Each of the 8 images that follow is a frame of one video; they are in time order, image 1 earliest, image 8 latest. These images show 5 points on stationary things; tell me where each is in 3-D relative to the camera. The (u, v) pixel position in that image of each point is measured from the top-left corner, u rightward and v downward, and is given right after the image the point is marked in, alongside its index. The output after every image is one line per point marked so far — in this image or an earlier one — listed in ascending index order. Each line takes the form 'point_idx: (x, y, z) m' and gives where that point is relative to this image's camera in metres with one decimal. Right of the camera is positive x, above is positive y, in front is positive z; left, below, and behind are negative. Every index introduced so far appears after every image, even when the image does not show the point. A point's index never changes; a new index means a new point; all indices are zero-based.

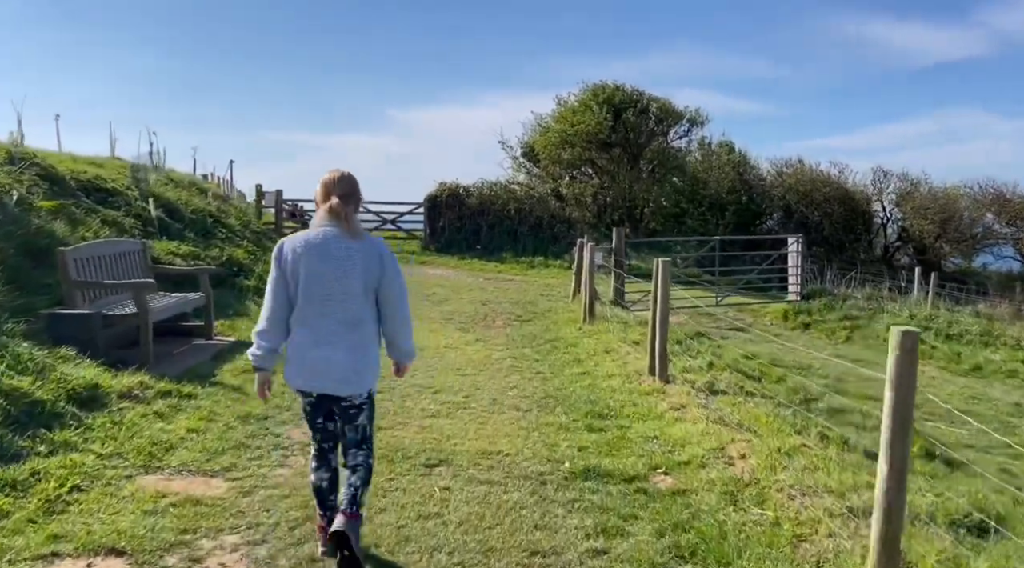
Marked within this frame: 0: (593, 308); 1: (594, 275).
0: (+1.1, -0.3, +11.4) m
1: (+1.1, +0.1, +11.4) m
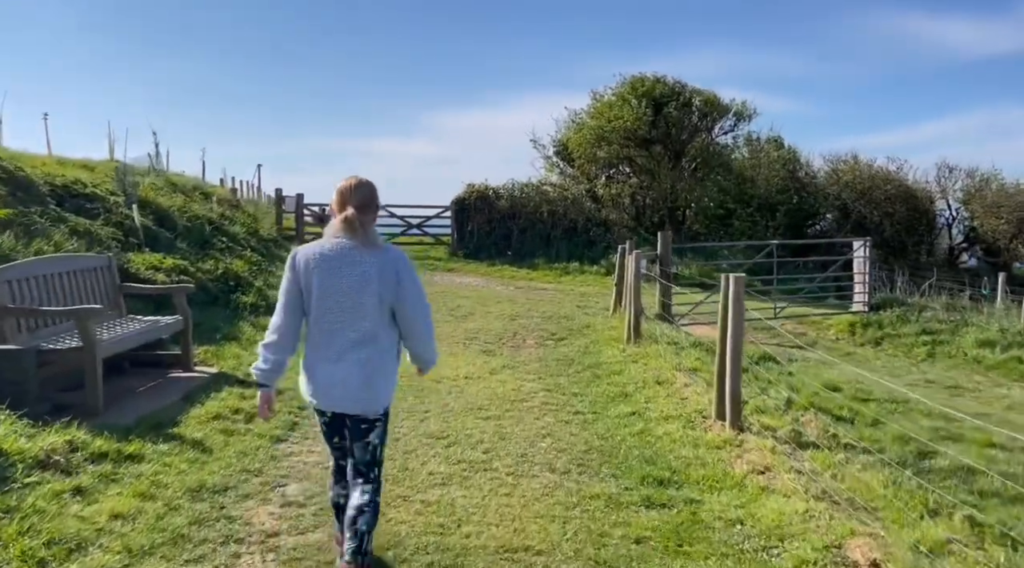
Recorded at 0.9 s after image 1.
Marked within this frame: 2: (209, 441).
0: (+1.6, -0.5, +9.8) m
1: (+1.5, -0.1, +9.9) m
2: (-2.0, -1.1, +5.4) m
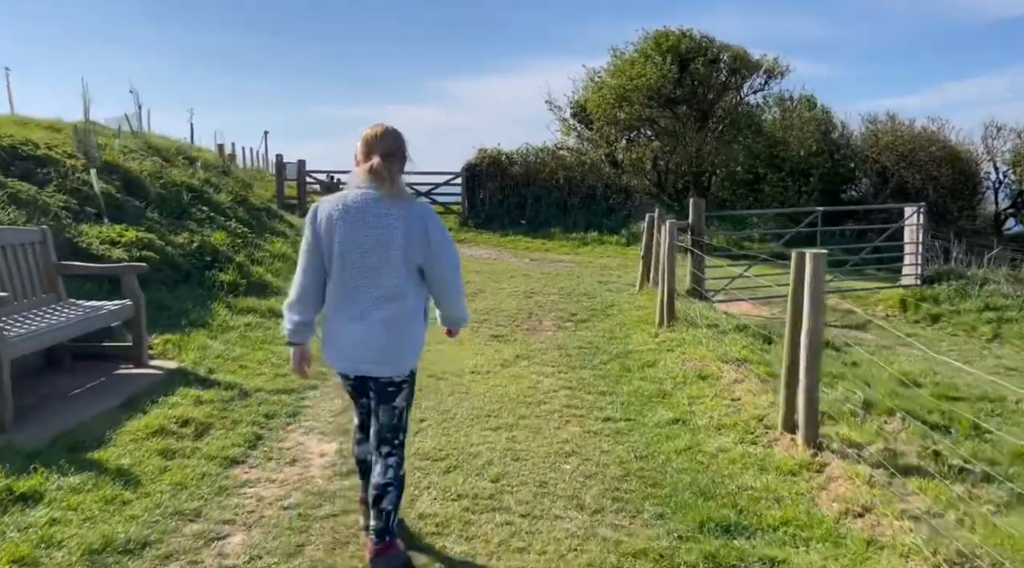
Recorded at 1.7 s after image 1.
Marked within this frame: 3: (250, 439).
0: (+1.7, -0.2, +8.6) m
1: (+1.7, +0.2, +8.6) m
2: (-2.0, -1.0, +4.2) m
3: (-1.6, -0.9, +4.9) m
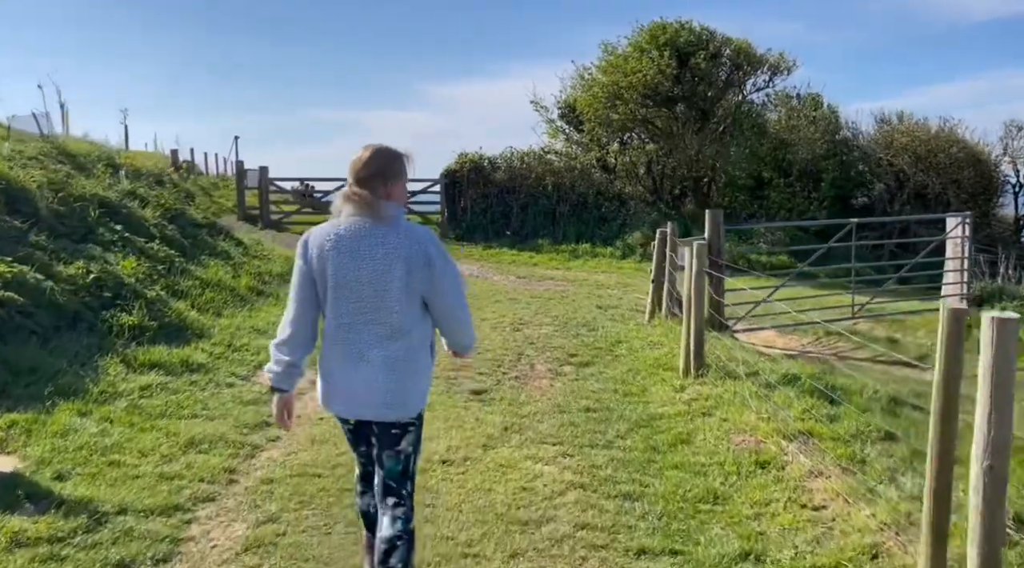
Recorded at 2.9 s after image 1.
0: (+1.6, -0.6, +6.8) m
1: (+1.6, -0.1, +6.8) m
2: (-2.0, -1.3, +2.3) m
3: (-1.6, -1.3, +3.0) m
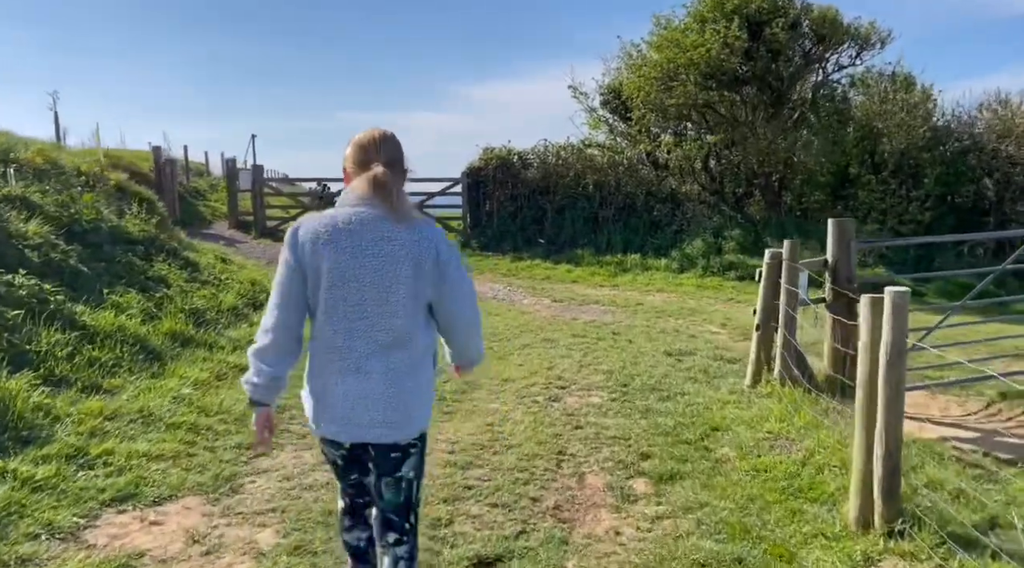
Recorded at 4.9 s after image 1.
0: (+1.8, -0.9, +3.7) m
1: (+1.7, -0.5, +3.7) m
2: (-2.0, -1.7, -0.6) m
3: (-1.6, -1.6, 0.0) m
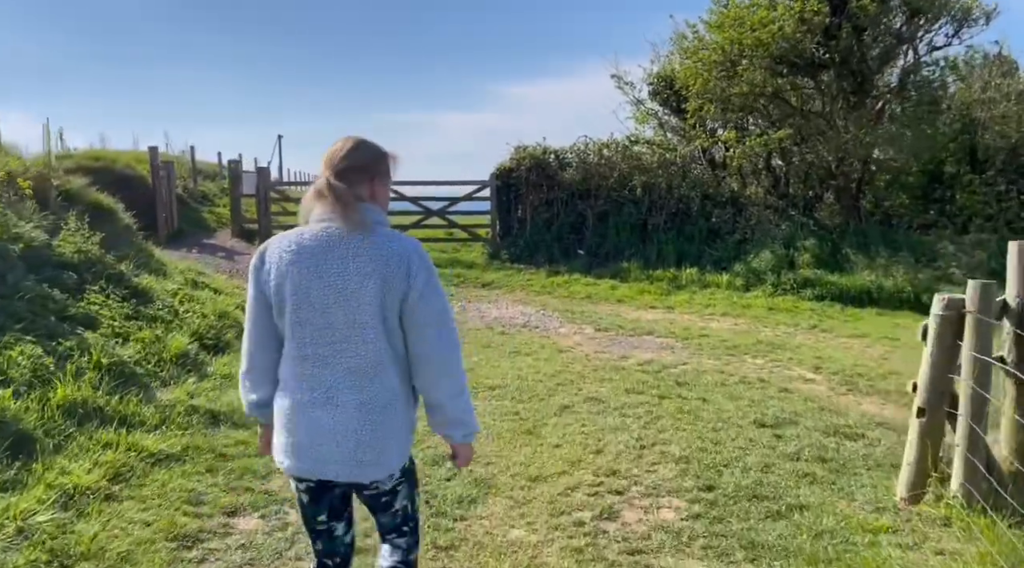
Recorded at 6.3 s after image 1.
0: (+1.8, -1.2, +1.5) m
1: (+1.8, -0.8, +1.6) m
2: (-2.2, -2.0, -2.6) m
3: (-1.7, -2.0, -1.9) m
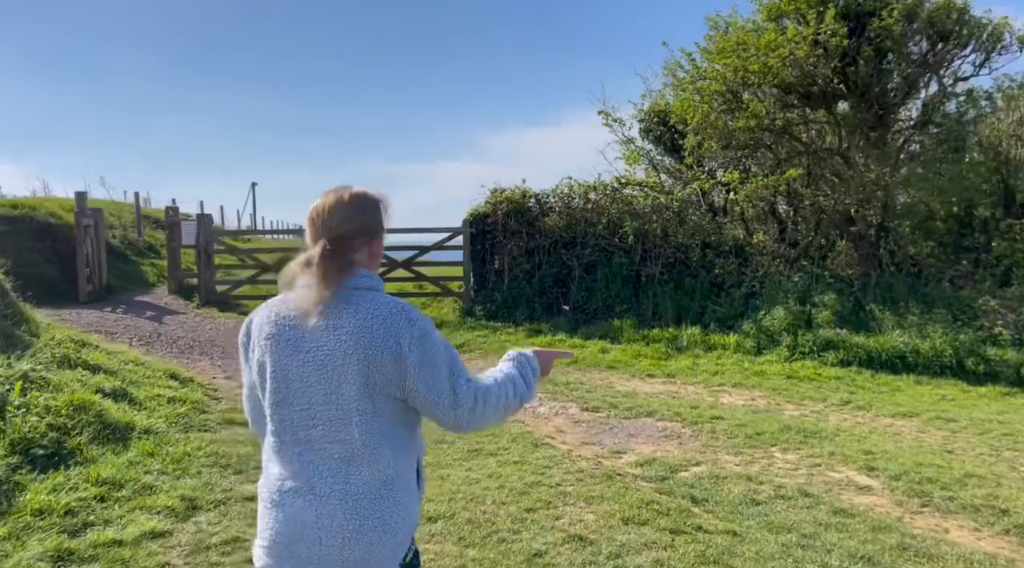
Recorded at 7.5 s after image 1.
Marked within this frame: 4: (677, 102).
0: (+1.6, -1.4, -0.4) m
1: (+1.6, -1.0, -0.4) m
2: (-2.3, -1.9, -4.6) m
3: (-1.9, -2.0, -4.0) m
4: (+2.6, +3.0, +13.1) m
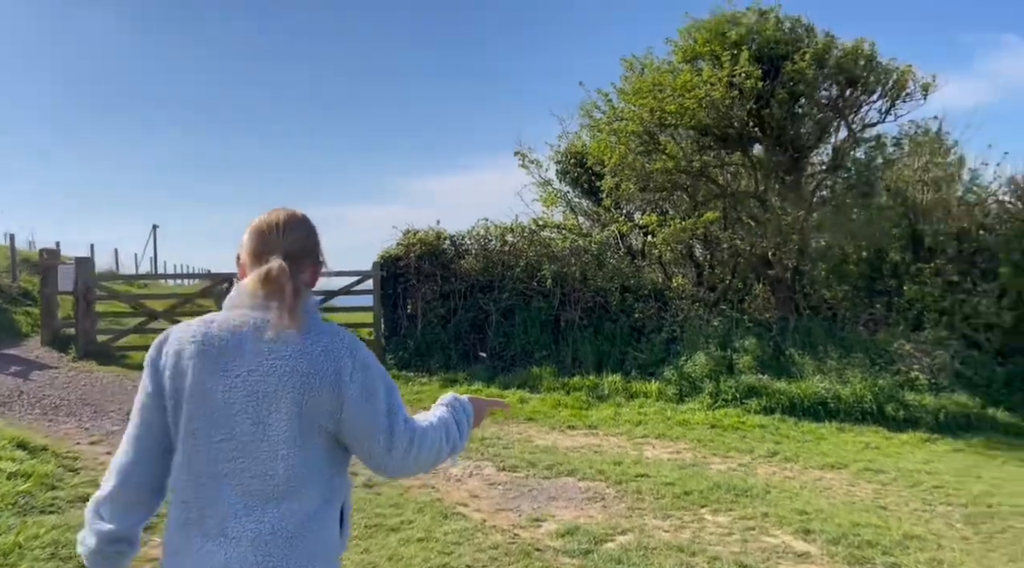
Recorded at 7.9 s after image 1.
0: (+1.6, -1.4, -0.9) m
1: (+1.6, -1.0, -0.9) m
2: (-1.9, -1.7, -5.5) m
3: (-1.5, -1.8, -4.8) m
4: (+1.3, +2.3, +12.8) m
